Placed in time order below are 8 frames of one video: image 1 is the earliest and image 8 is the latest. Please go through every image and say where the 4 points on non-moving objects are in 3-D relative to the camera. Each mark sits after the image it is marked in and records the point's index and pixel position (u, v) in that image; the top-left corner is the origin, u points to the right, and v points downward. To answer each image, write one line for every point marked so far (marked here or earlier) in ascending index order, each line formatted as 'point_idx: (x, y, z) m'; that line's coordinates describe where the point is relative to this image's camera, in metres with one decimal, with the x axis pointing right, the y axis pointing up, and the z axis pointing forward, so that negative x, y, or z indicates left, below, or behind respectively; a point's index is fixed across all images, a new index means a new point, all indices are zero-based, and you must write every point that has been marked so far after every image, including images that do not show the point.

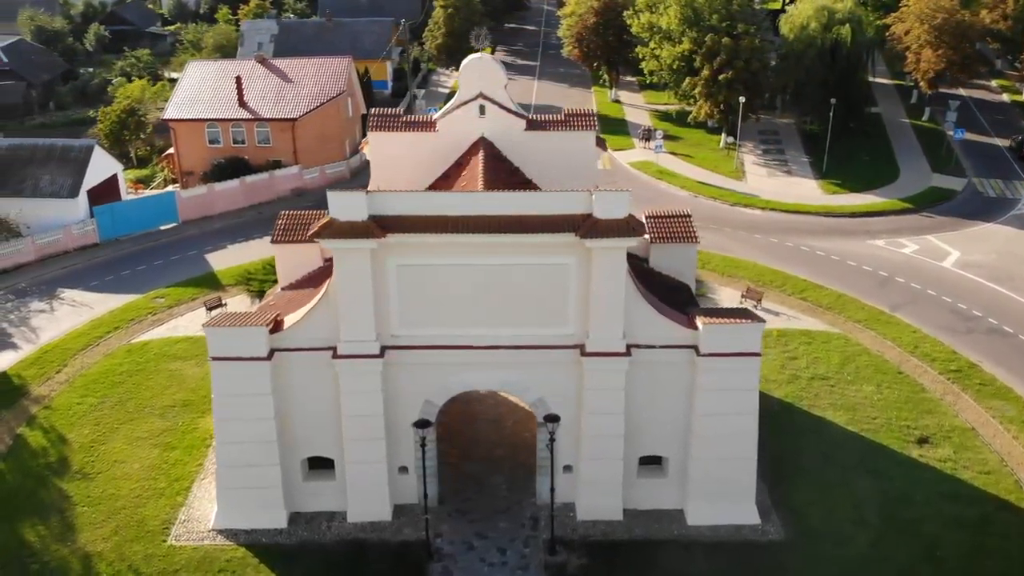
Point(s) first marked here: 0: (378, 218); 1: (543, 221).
0: (-2.8, +1.4, +19.3) m
1: (+0.6, +1.4, +19.3) m
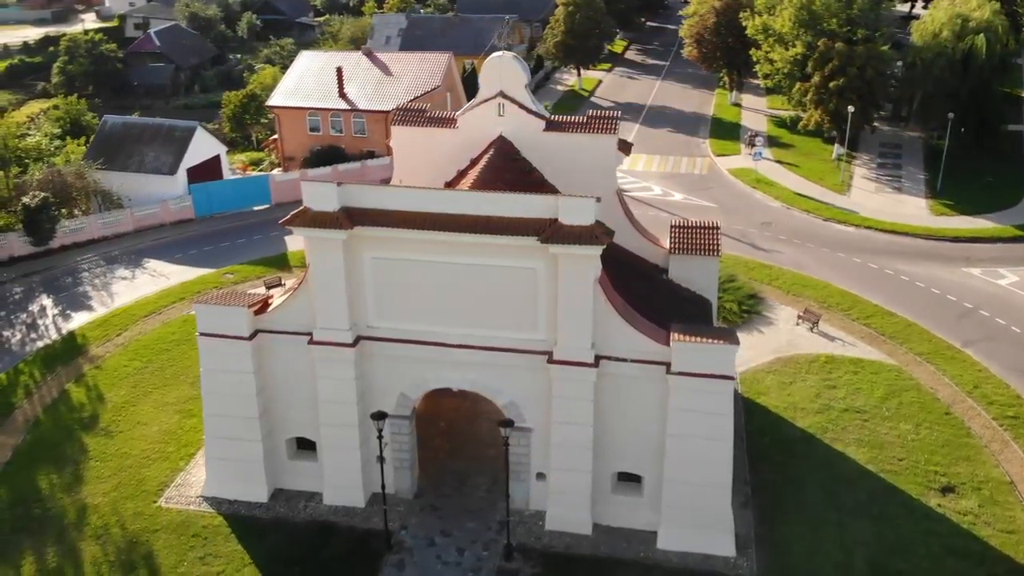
0: (-3.4, +1.6, +19.7) m
1: (0.0, +1.3, +19.1) m
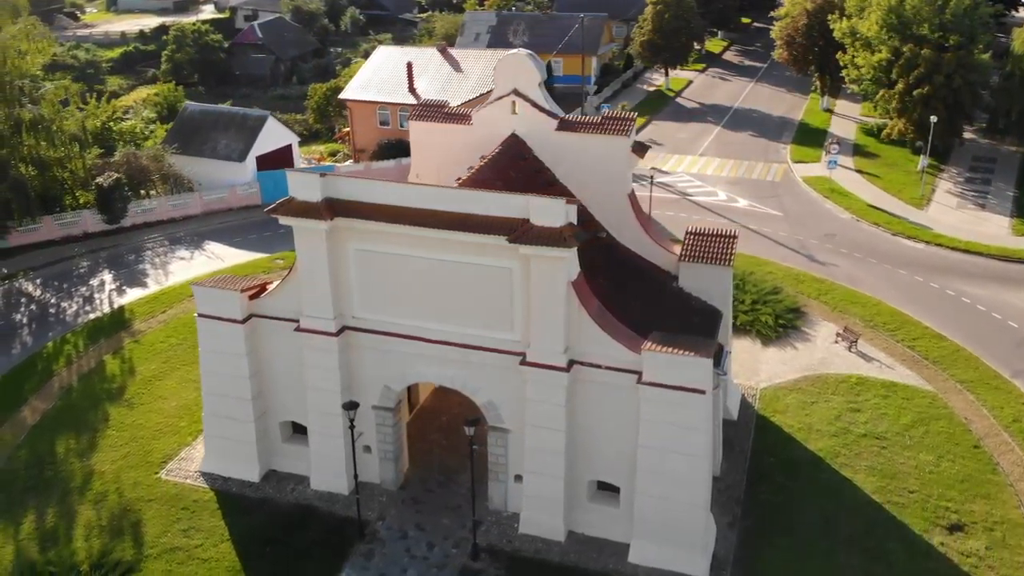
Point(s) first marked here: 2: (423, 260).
0: (-3.8, +1.8, +20.0) m
1: (-0.6, +1.3, +19.0) m
2: (-1.9, +0.6, +19.9) m
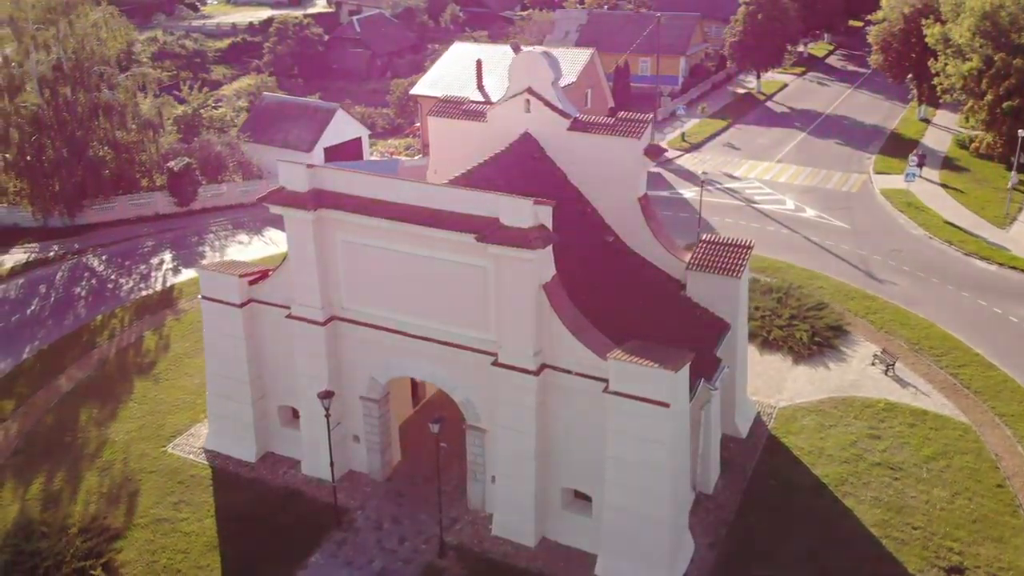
0: (-4.2, +2.0, +20.3) m
1: (-1.1, +1.4, +18.9) m
2: (-2.3, +0.7, +20.0) m
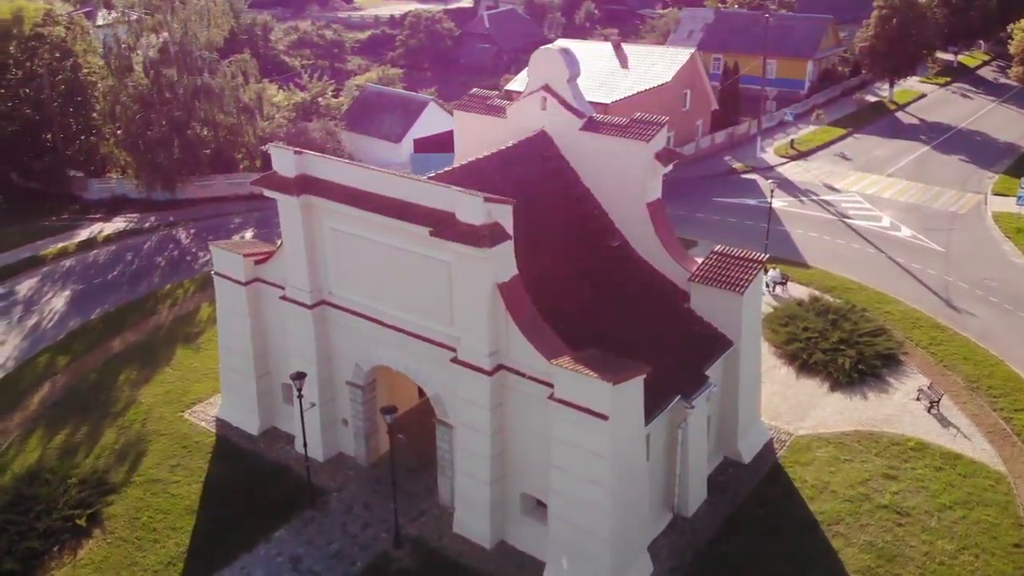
0: (-4.5, +2.4, +20.8) m
1: (-1.8, +1.5, +18.8) m
2: (-2.9, +0.9, +20.2) m
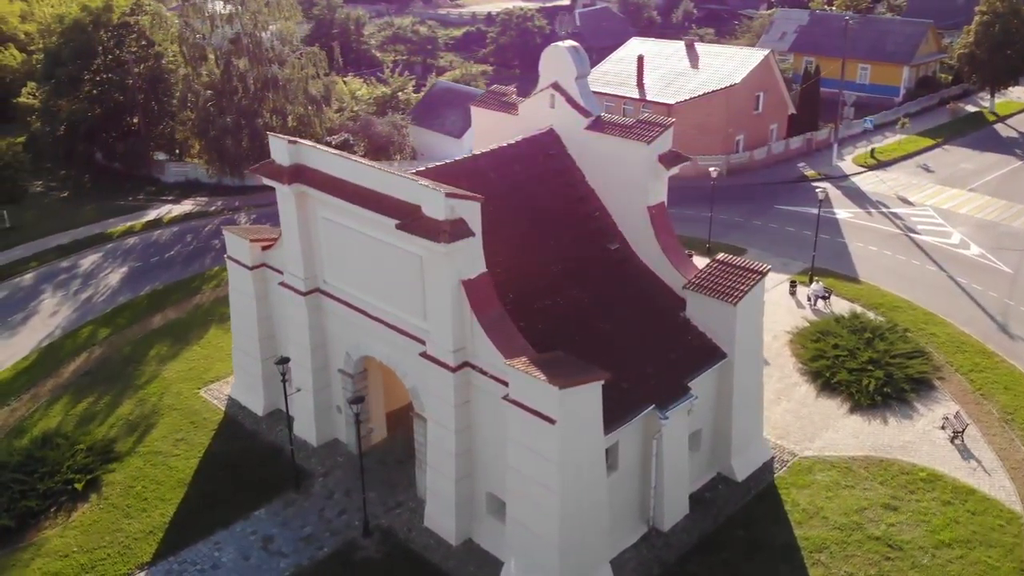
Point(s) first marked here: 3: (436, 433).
0: (-4.7, +2.7, +21.2) m
1: (-2.3, +1.7, +18.9) m
2: (-3.2, +1.1, +20.4) m
3: (-1.6, -3.0, +19.8) m
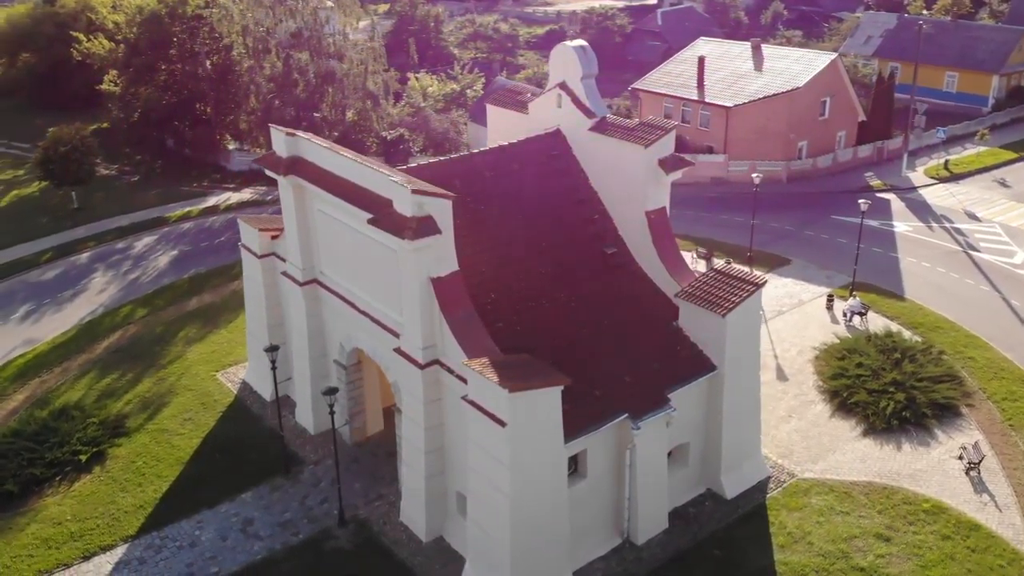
0: (-4.8, +2.9, +21.6) m
1: (-2.8, +1.8, +19.0) m
2: (-3.5, +1.3, +20.6) m
3: (-2.1, -2.9, +19.8) m
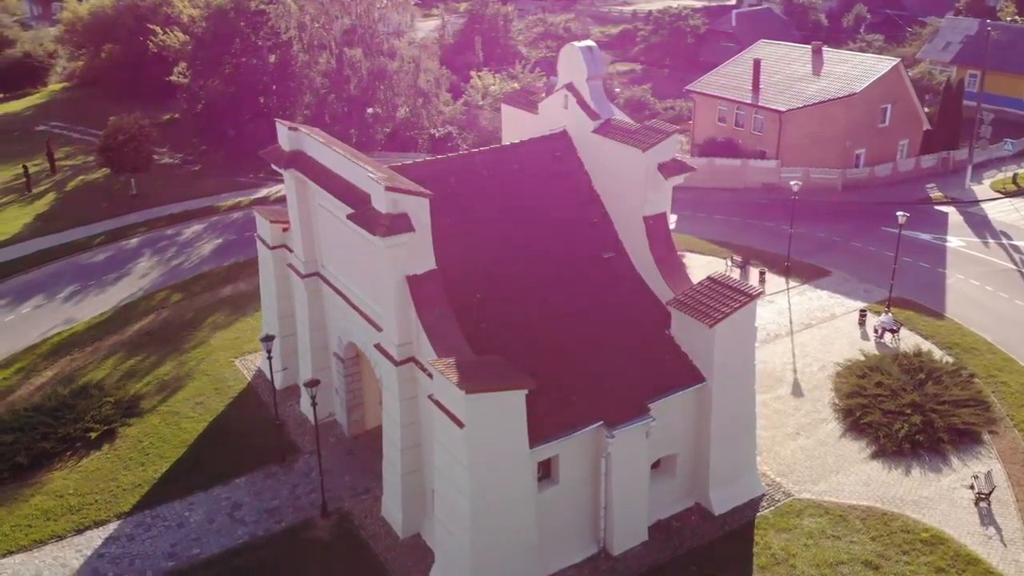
0: (-4.8, +3.1, +21.9) m
1: (-3.1, +1.9, +19.2) m
2: (-3.7, +1.4, +20.8) m
3: (-2.6, -2.8, +19.9) m
